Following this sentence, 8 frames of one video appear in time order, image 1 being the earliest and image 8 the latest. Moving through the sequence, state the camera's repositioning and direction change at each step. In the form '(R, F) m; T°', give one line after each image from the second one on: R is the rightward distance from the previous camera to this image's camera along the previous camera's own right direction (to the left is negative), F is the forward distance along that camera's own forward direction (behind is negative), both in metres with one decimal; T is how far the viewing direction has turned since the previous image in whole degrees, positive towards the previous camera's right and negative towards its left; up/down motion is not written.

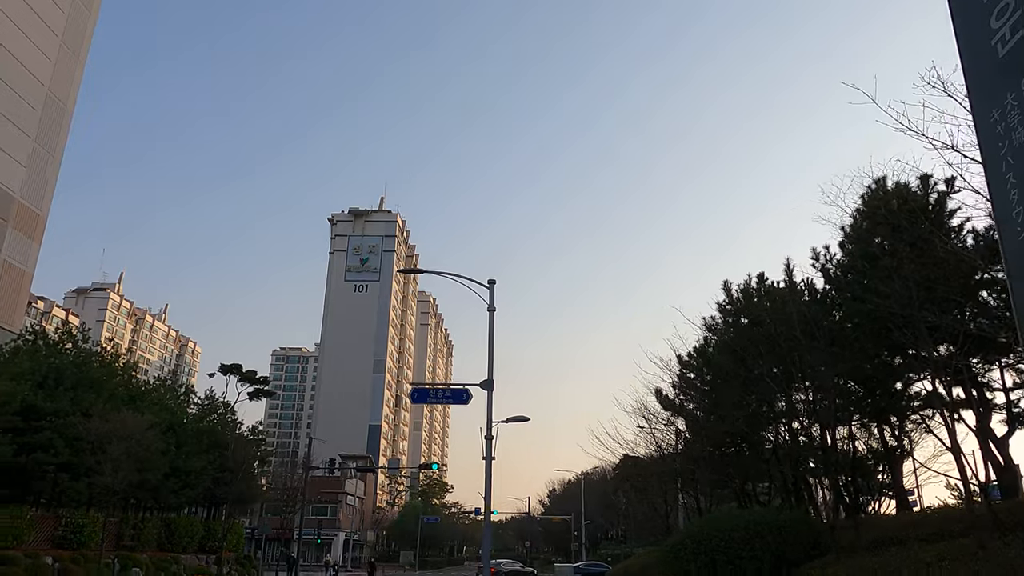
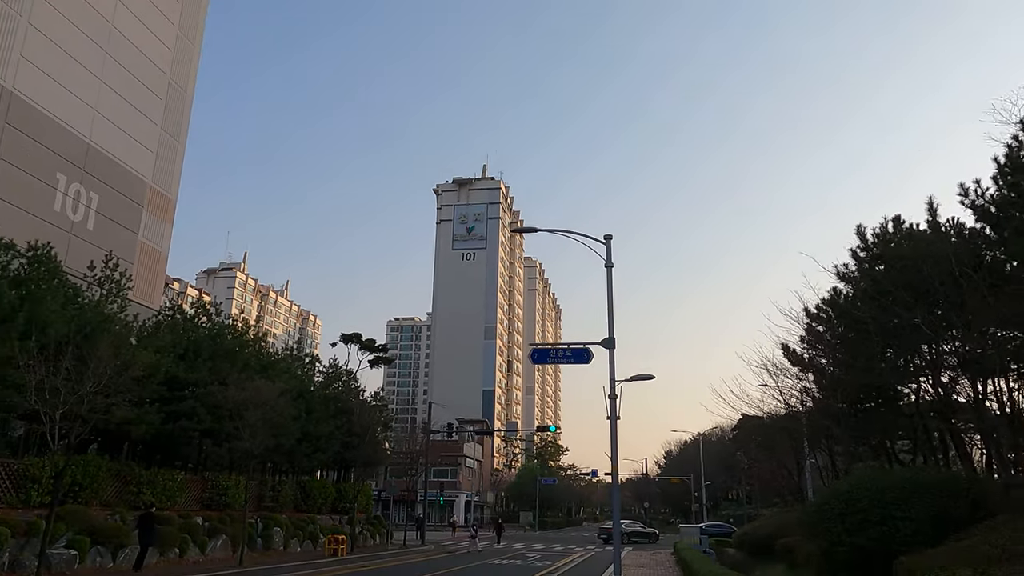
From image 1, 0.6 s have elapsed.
(-0.3, +0.5) m; -8°
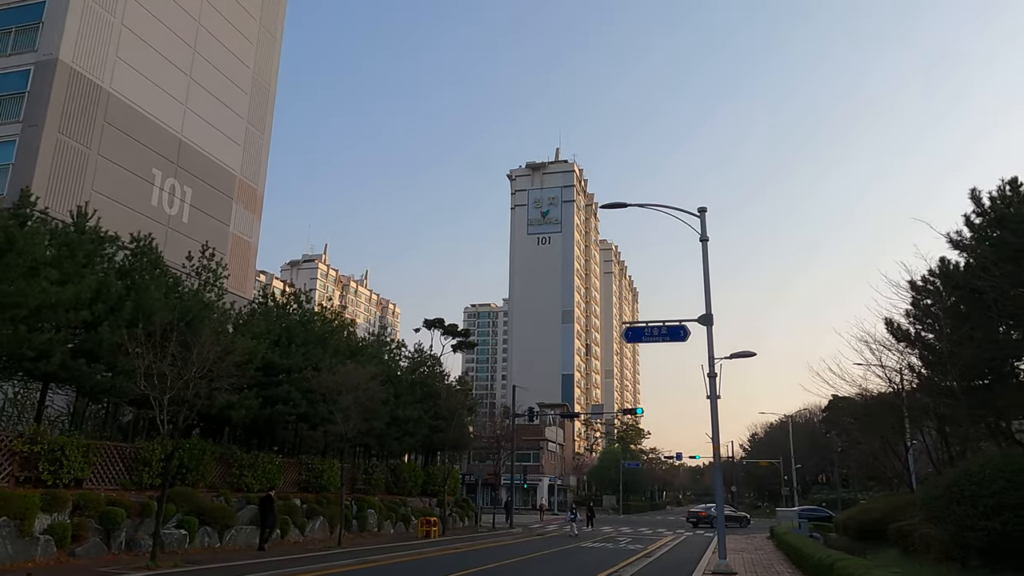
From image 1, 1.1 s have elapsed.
(-0.5, +0.4) m; -6°
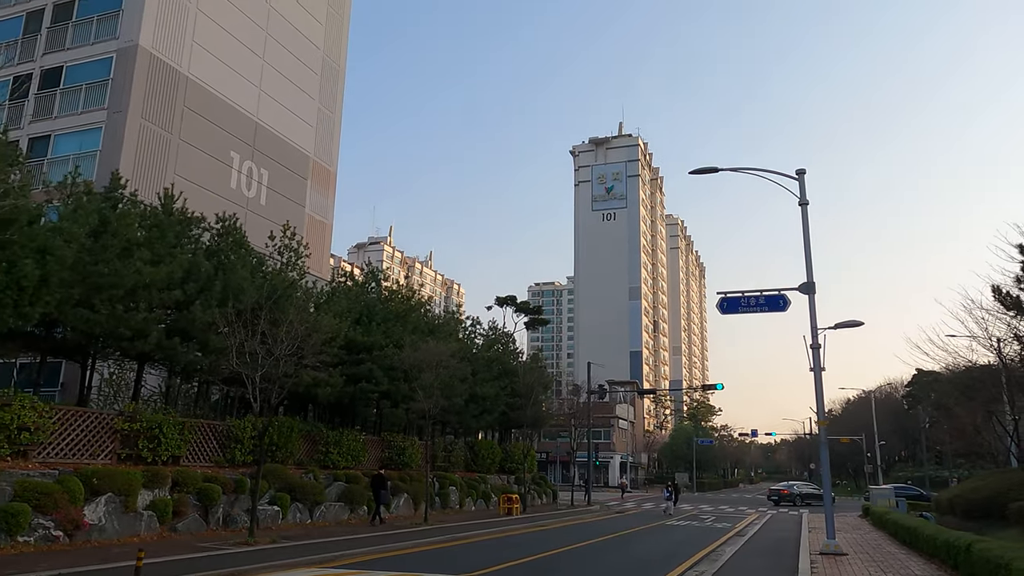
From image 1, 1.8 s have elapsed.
(-0.7, +0.6) m; -5°
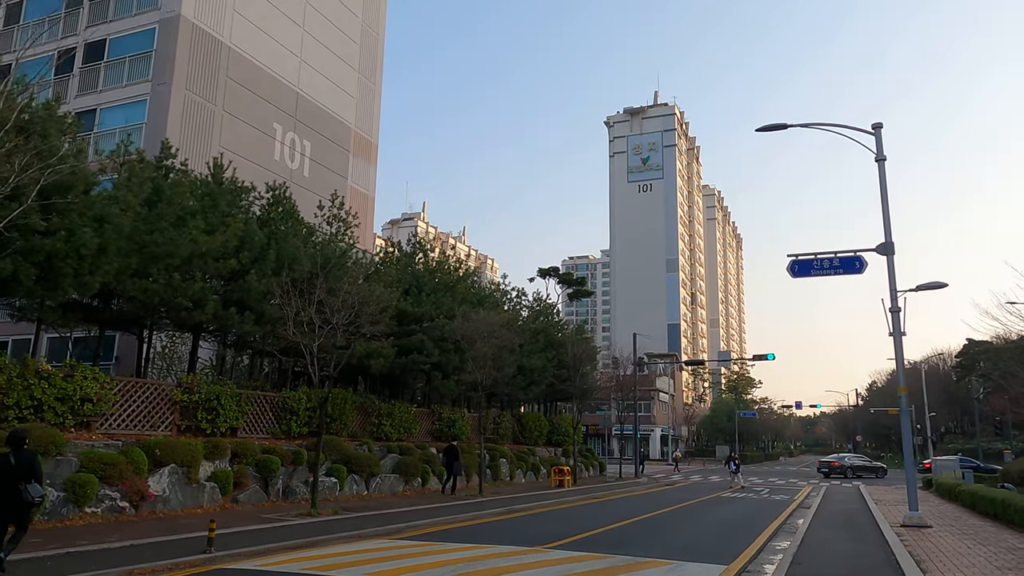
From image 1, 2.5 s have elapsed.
(-0.7, +0.6) m; -2°
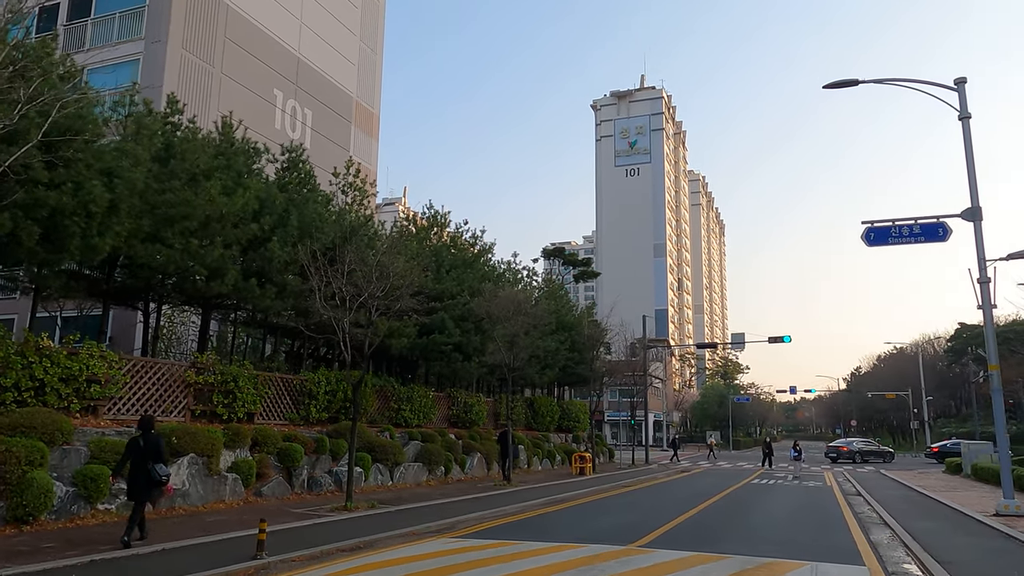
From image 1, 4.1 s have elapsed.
(-1.6, +1.7) m; +2°
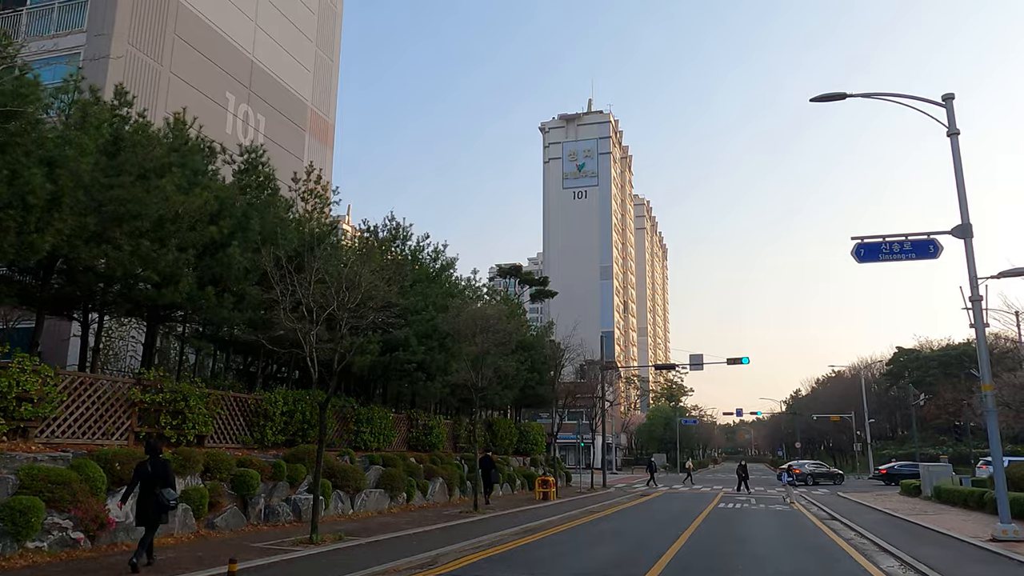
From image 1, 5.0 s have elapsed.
(-0.8, +1.1) m; +4°
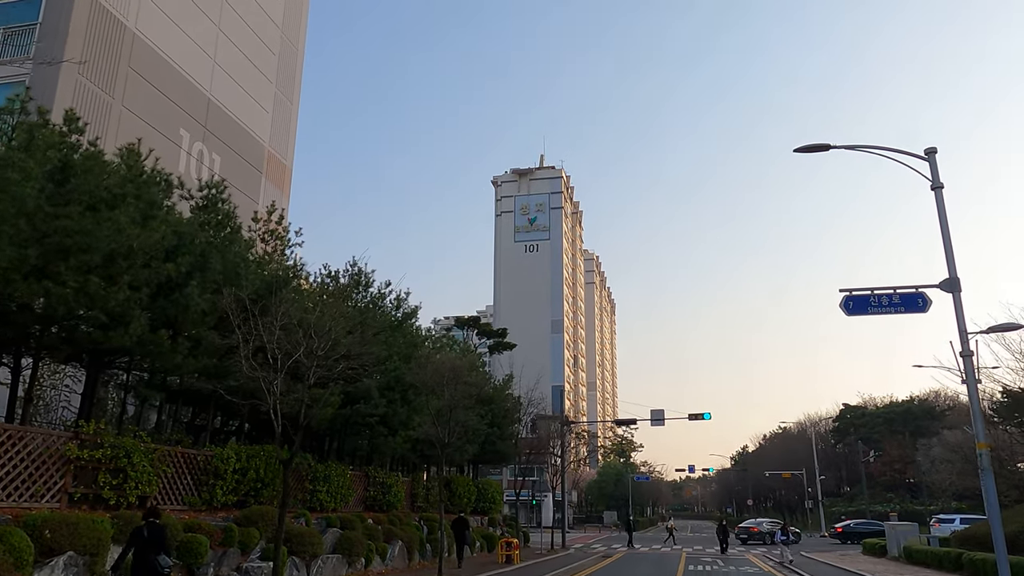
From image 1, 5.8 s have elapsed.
(-0.7, +1.0) m; +4°
